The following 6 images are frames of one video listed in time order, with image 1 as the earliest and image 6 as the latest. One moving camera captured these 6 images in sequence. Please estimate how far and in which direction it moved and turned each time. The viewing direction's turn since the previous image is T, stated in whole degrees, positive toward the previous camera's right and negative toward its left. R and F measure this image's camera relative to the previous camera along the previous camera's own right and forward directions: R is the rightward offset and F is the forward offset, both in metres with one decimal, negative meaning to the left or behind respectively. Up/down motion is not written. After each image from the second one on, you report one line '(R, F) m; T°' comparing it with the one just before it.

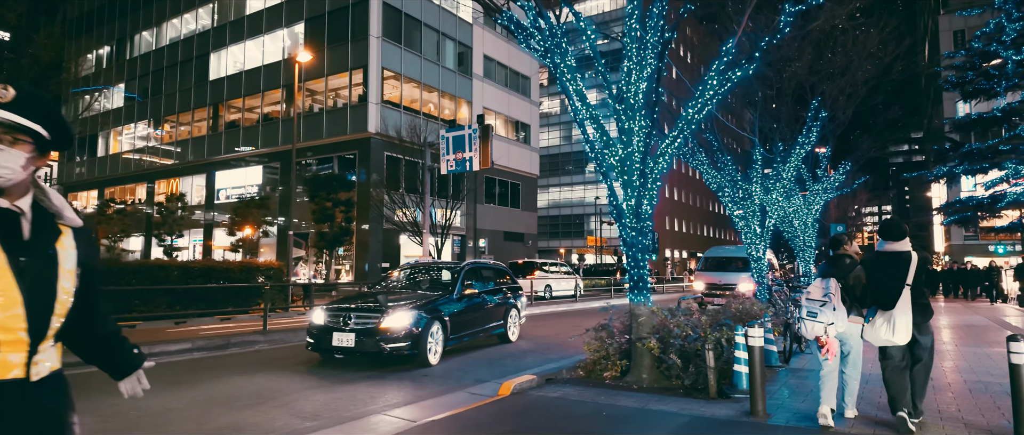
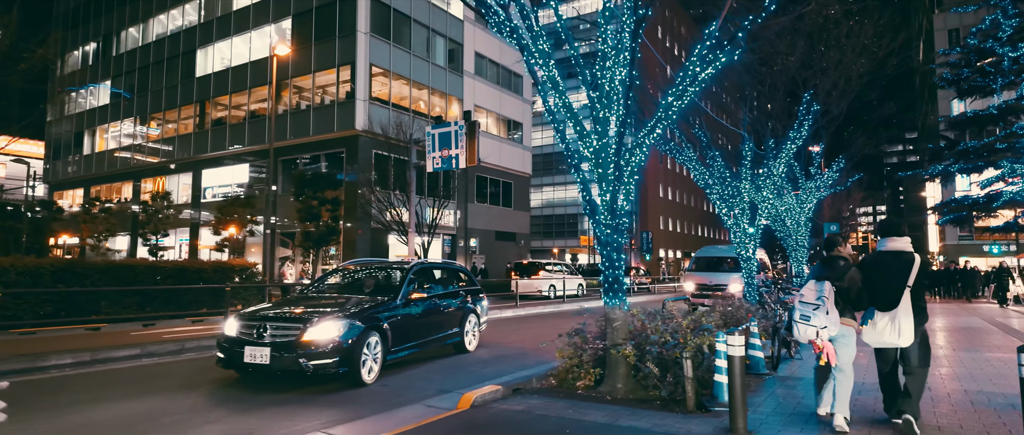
(+0.3, +0.5) m; 0°
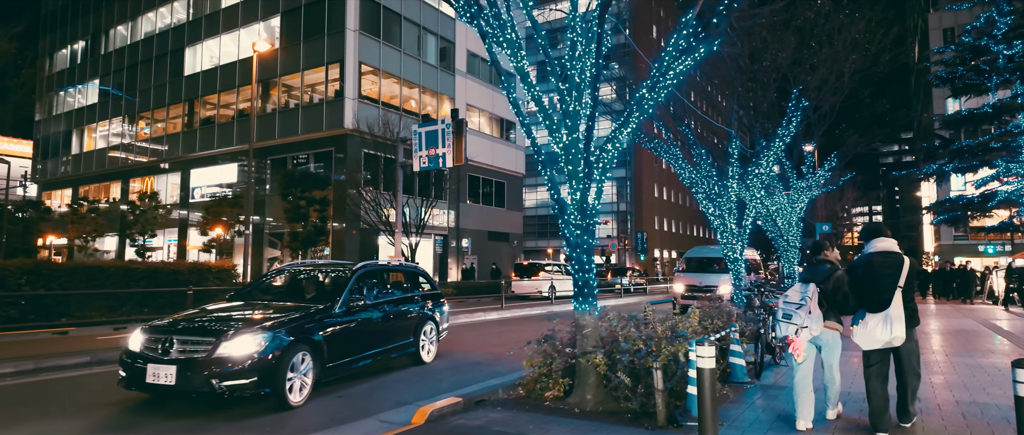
(+0.3, +0.4) m; 0°
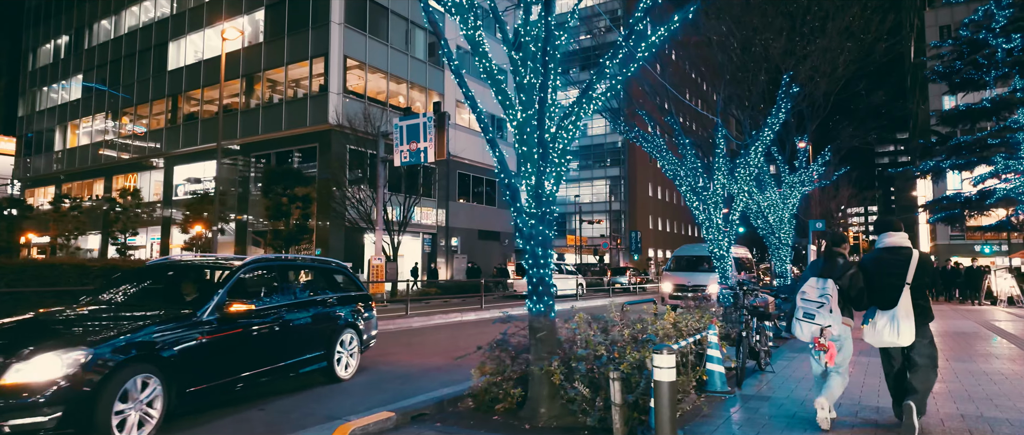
(+0.4, +0.7) m; 0°
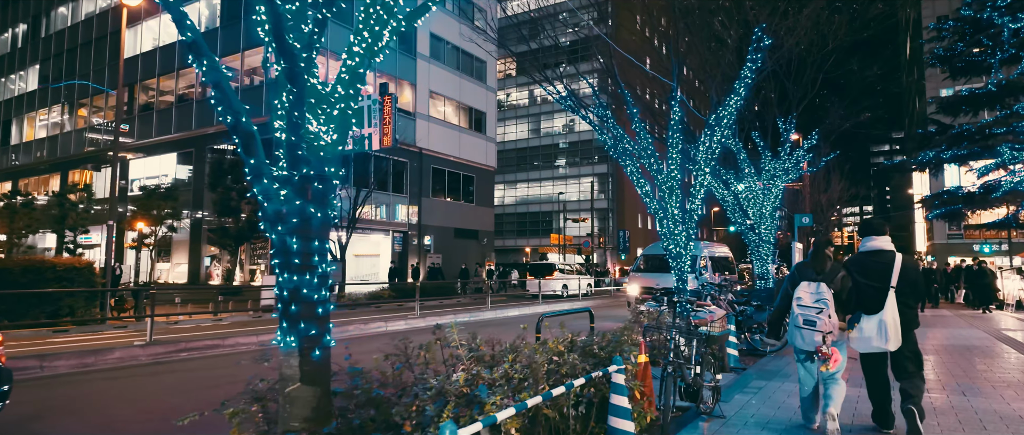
(+1.3, +2.1) m; 0°
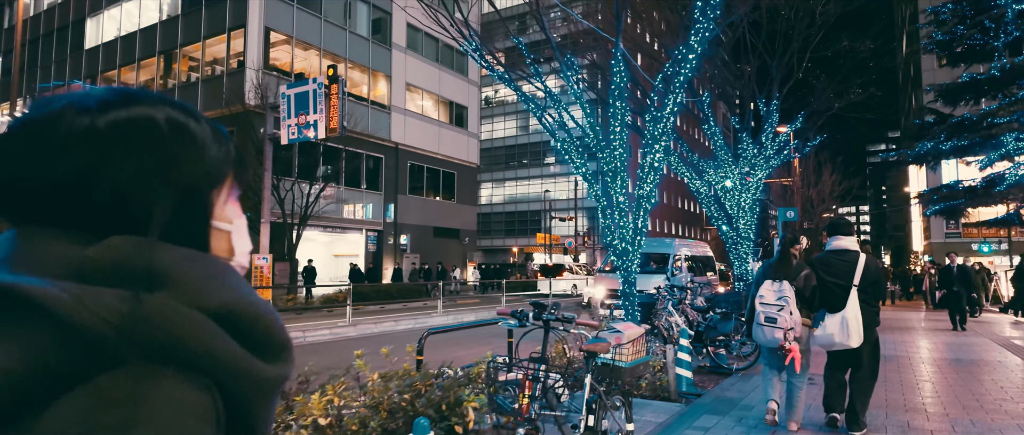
(+1.0, +1.6) m; 0°
